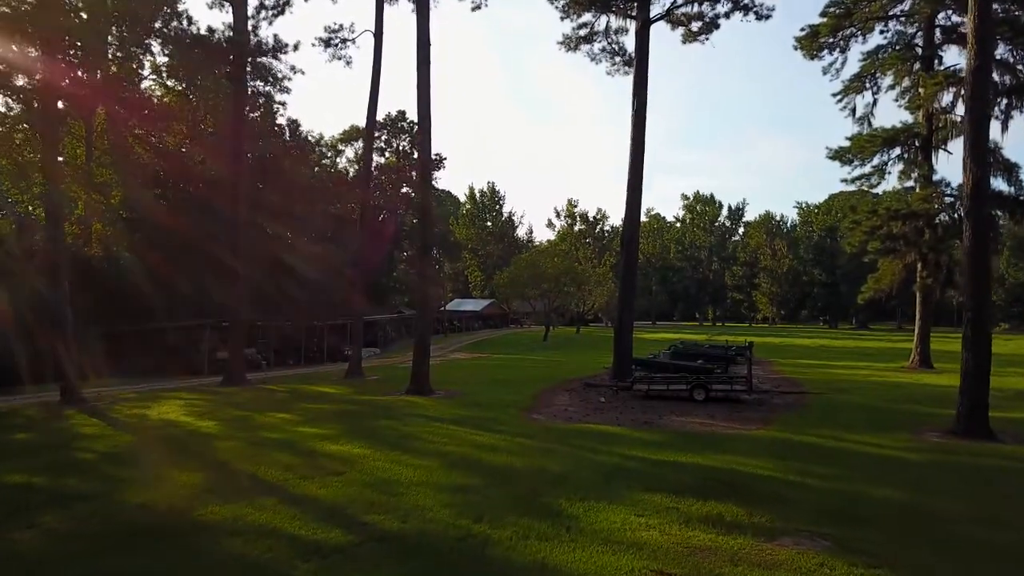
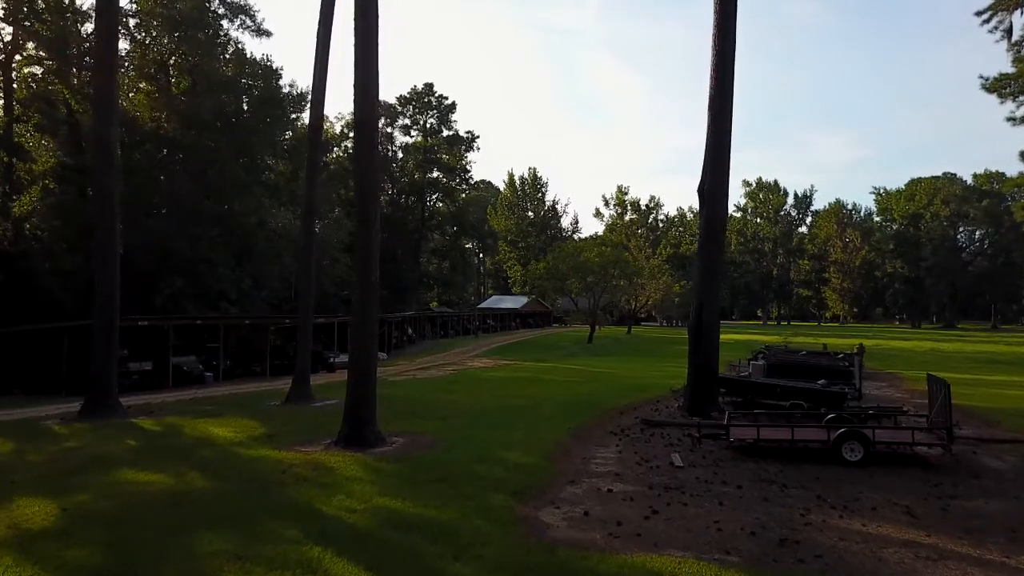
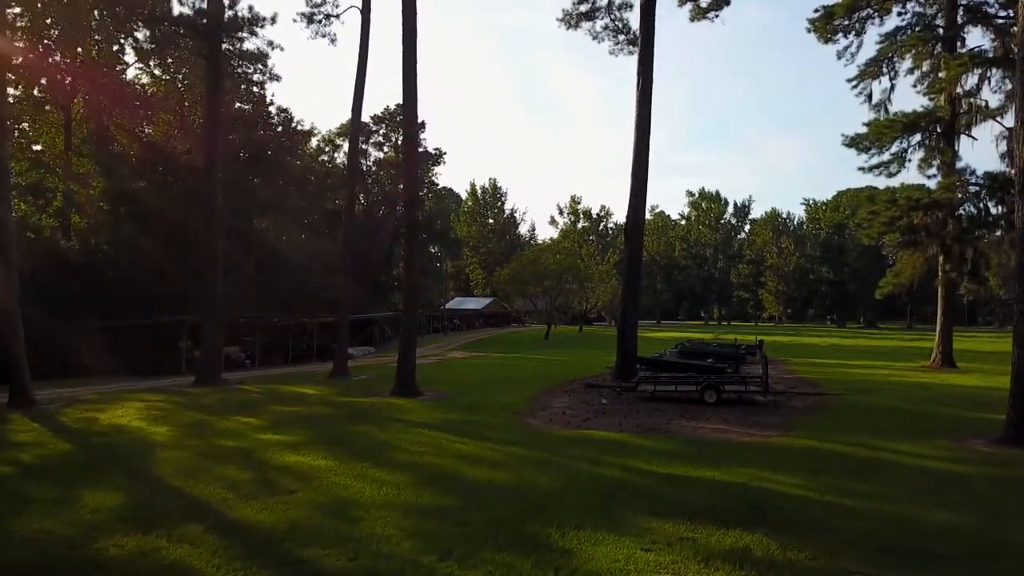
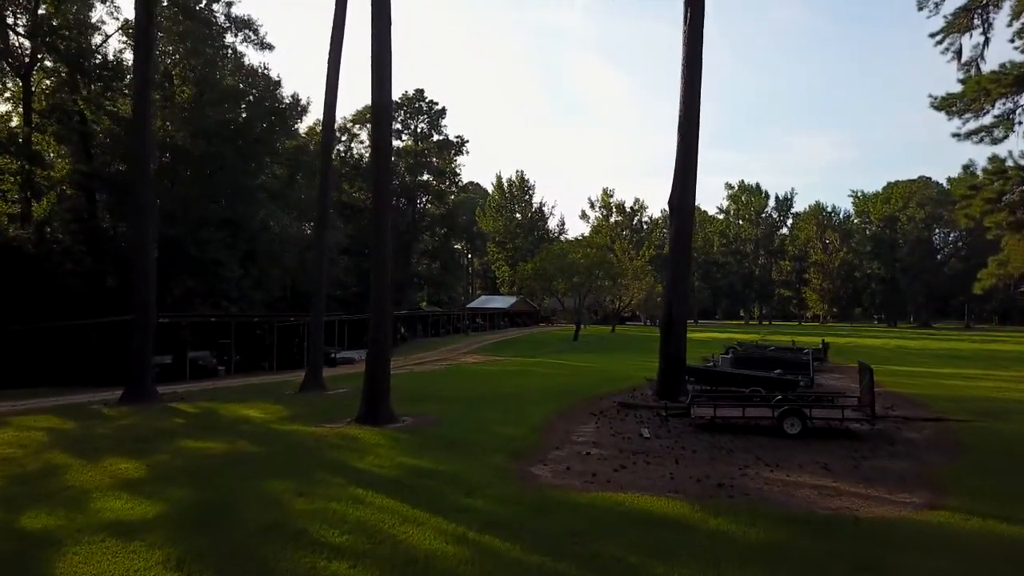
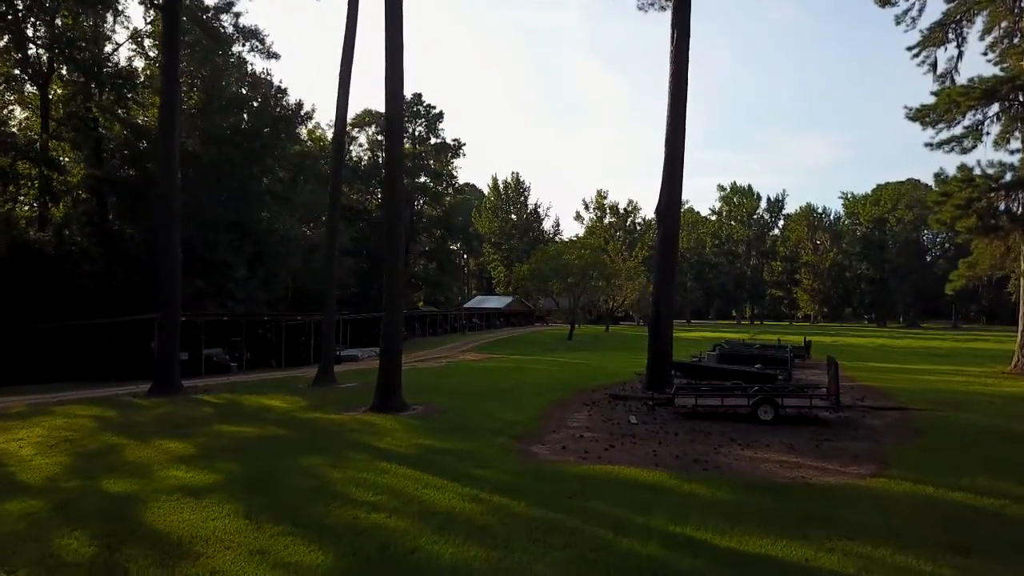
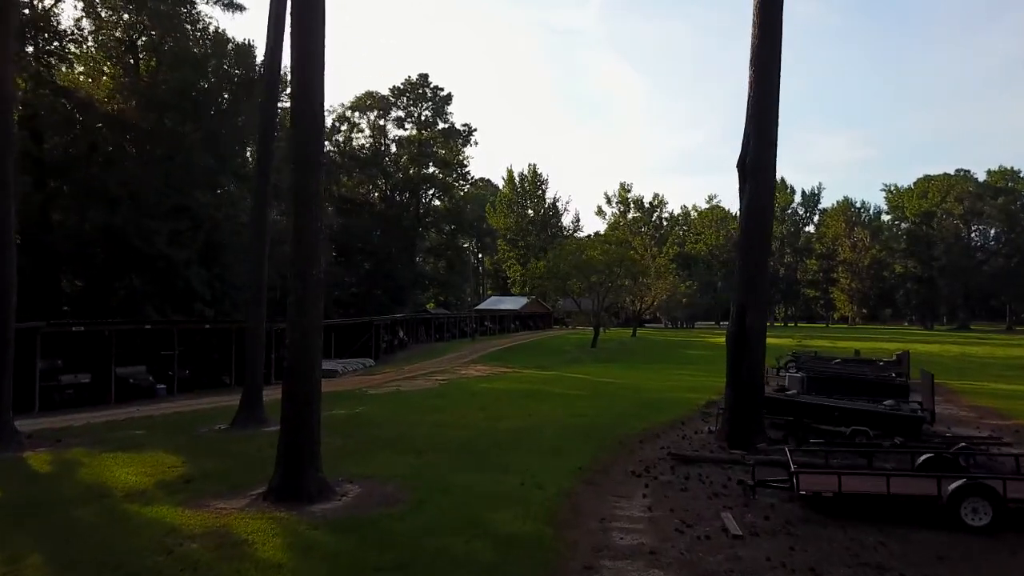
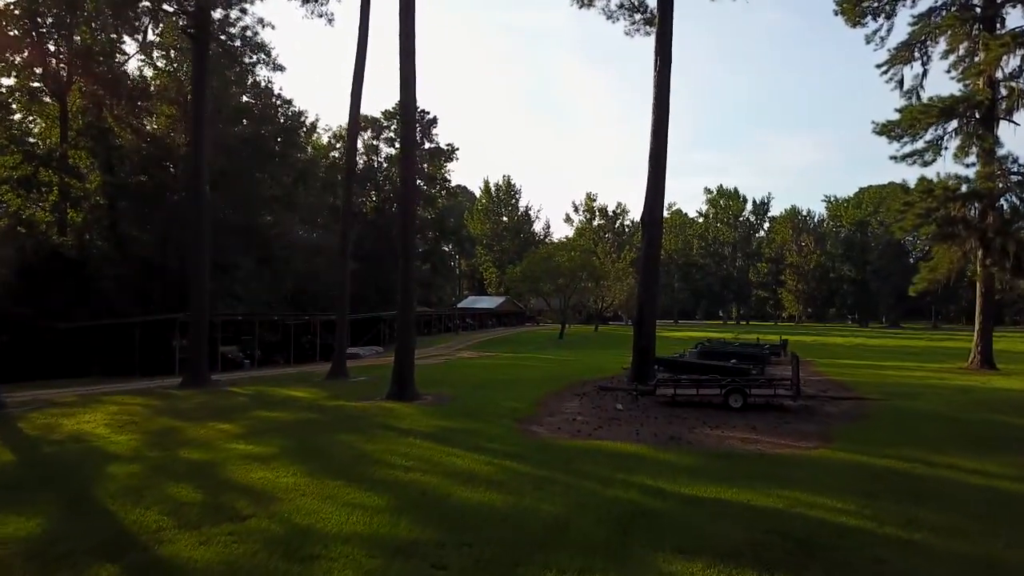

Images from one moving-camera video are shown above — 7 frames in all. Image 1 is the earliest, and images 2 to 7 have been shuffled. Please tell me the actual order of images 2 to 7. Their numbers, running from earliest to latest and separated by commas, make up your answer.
3, 7, 5, 4, 2, 6
